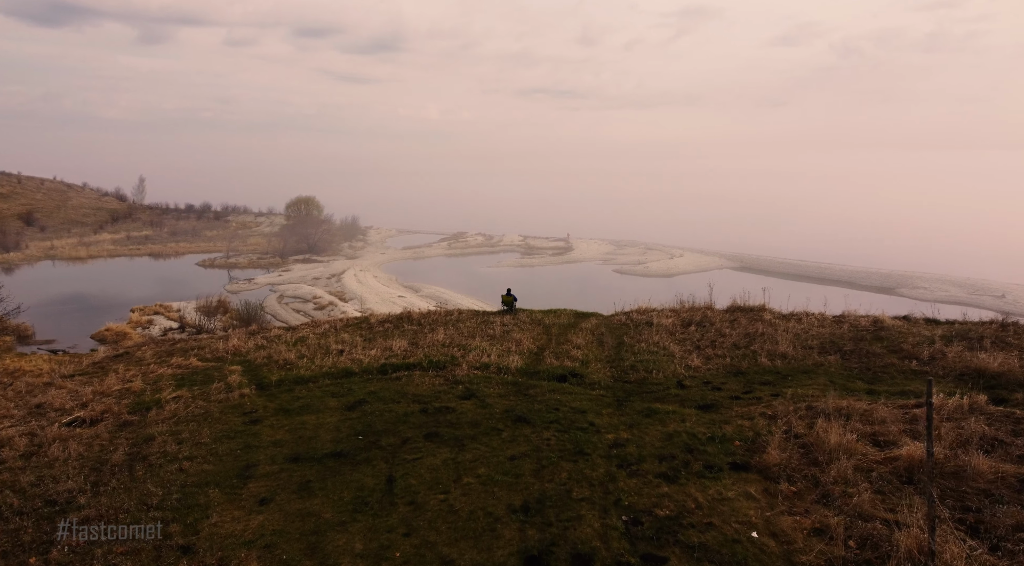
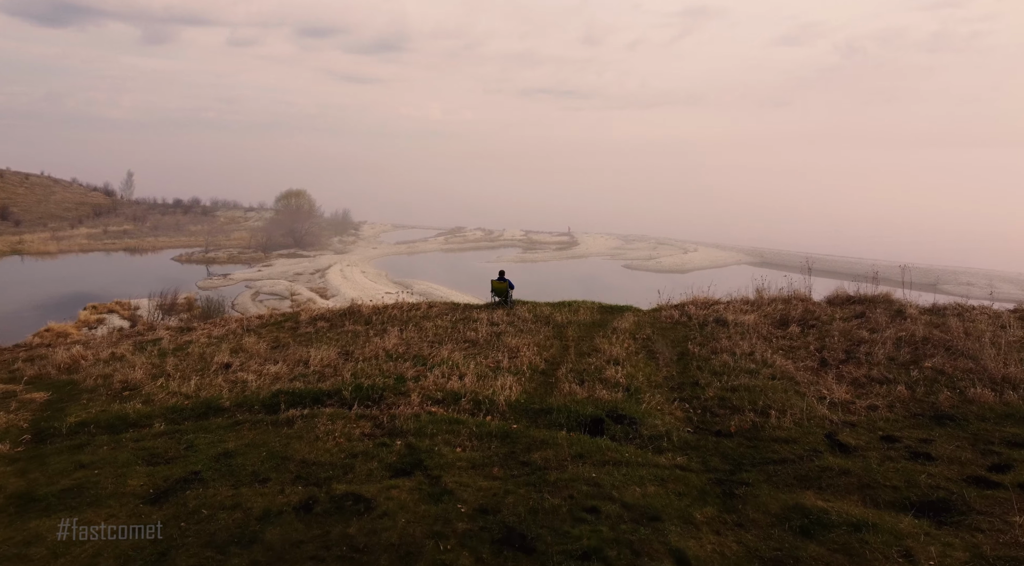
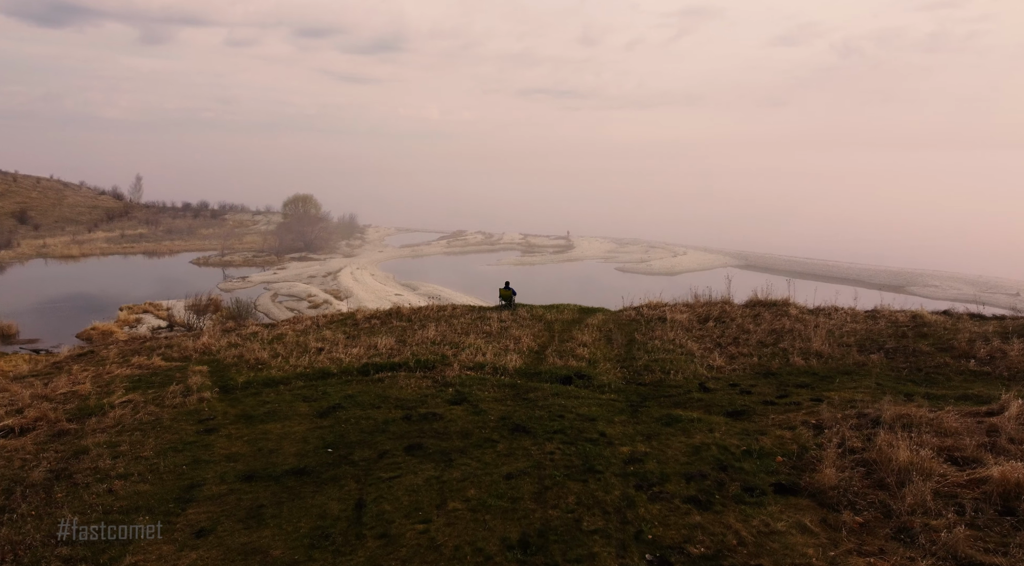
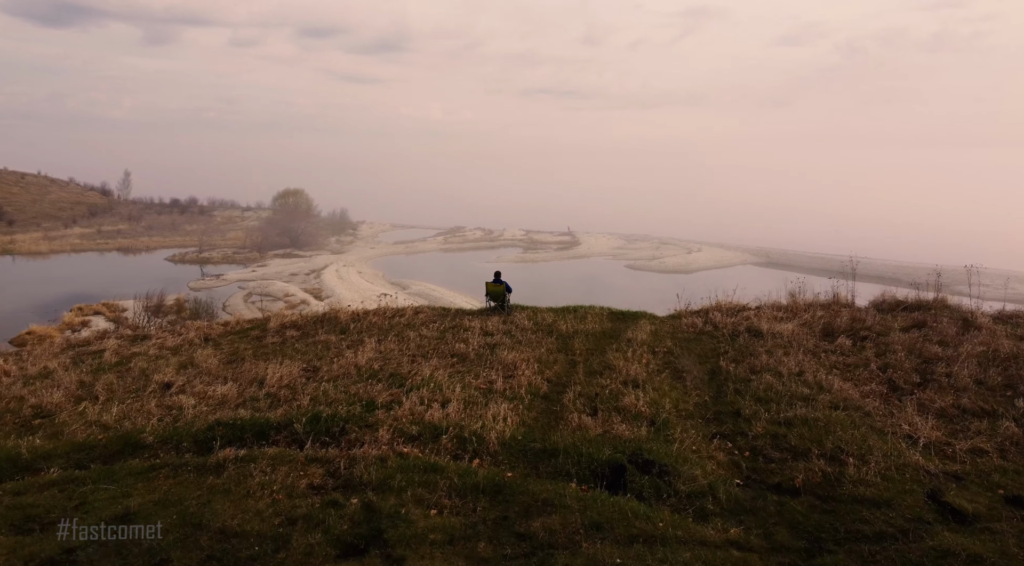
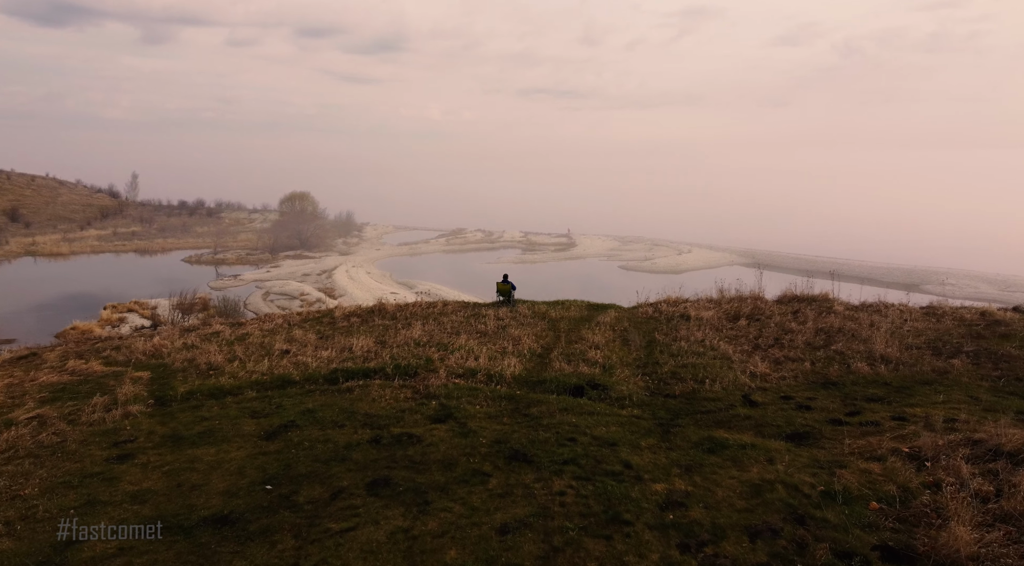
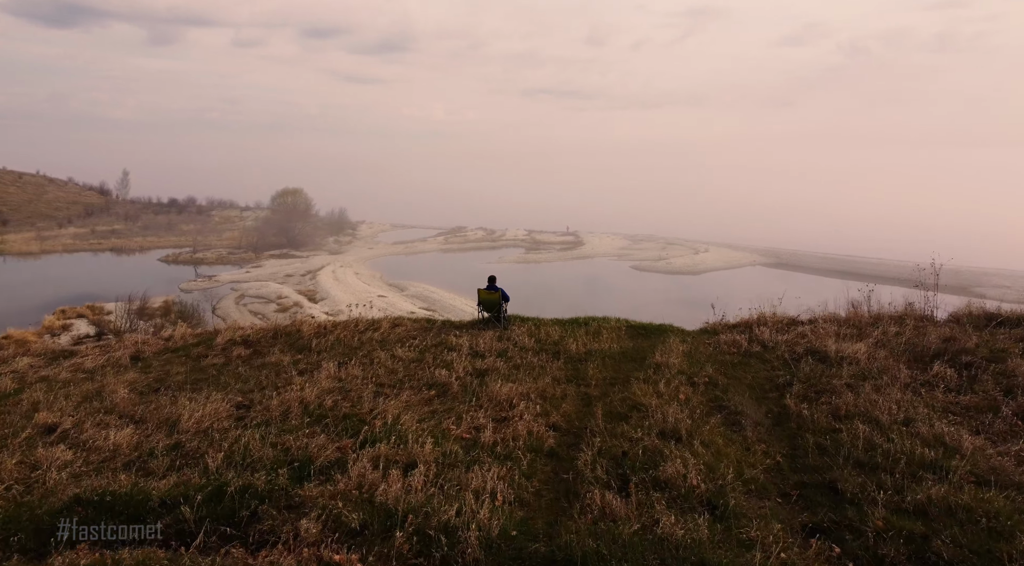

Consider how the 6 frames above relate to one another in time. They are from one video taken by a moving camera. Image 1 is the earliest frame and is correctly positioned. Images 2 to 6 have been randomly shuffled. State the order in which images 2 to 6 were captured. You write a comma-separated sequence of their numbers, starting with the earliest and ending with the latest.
3, 5, 2, 4, 6
